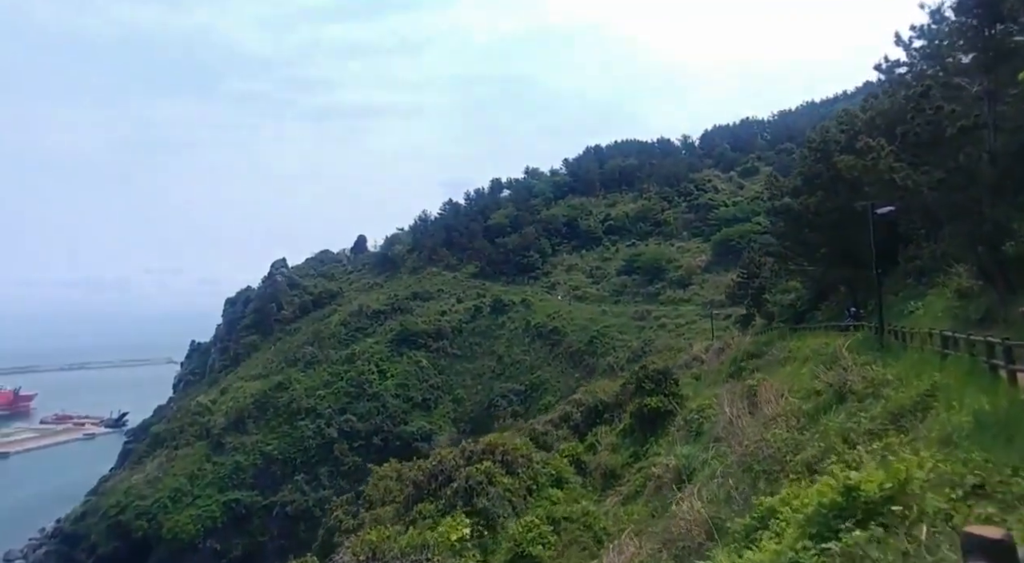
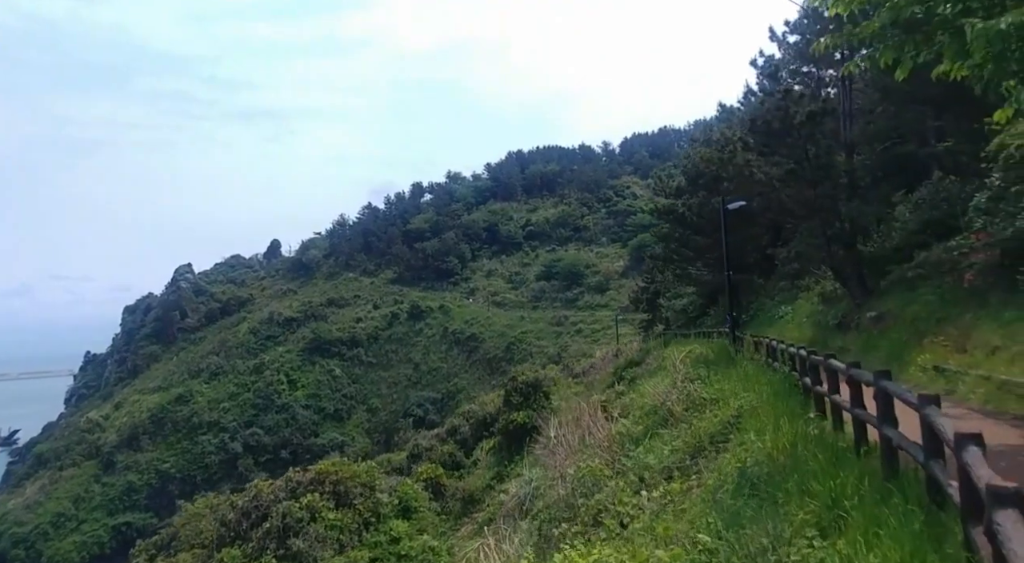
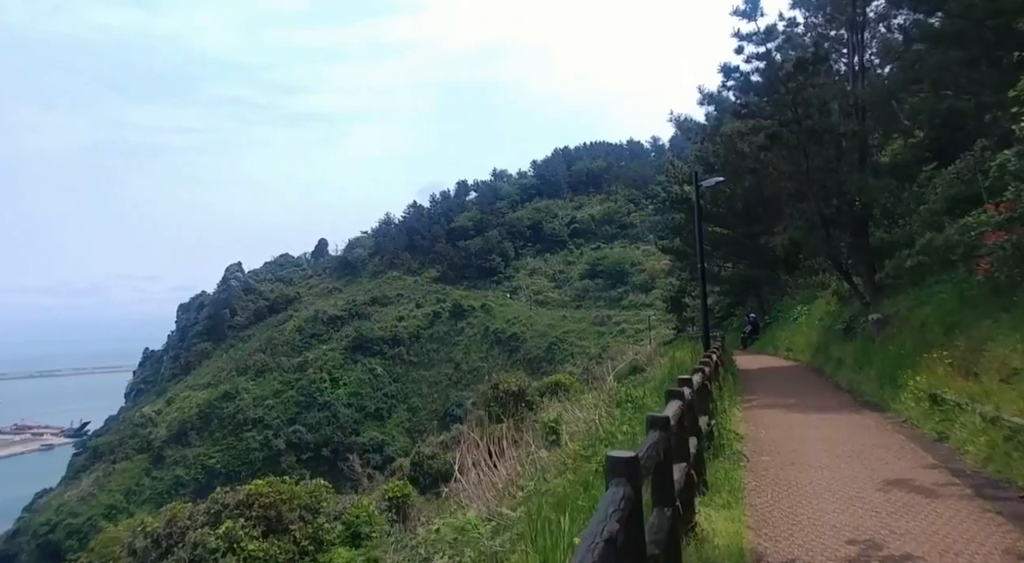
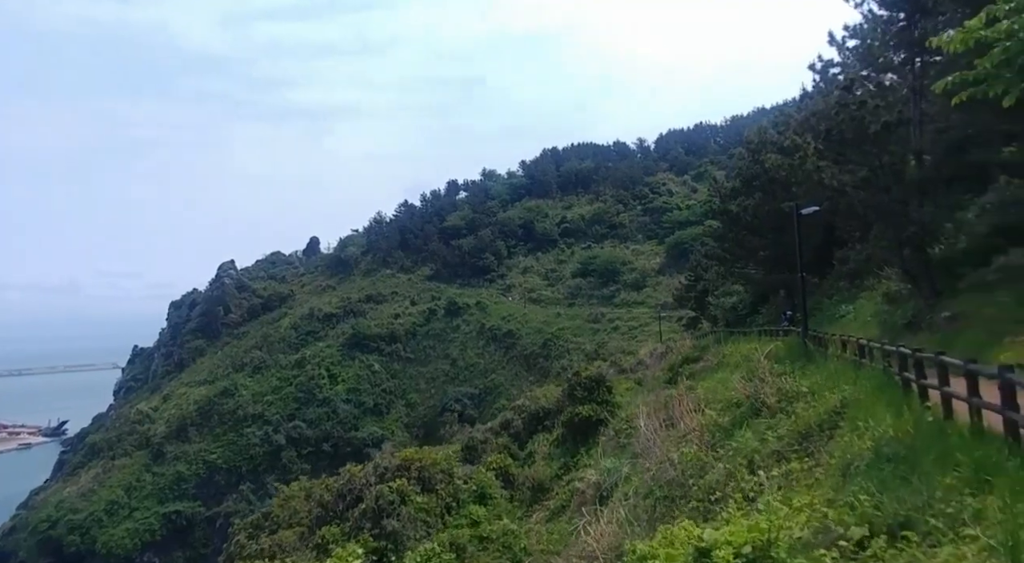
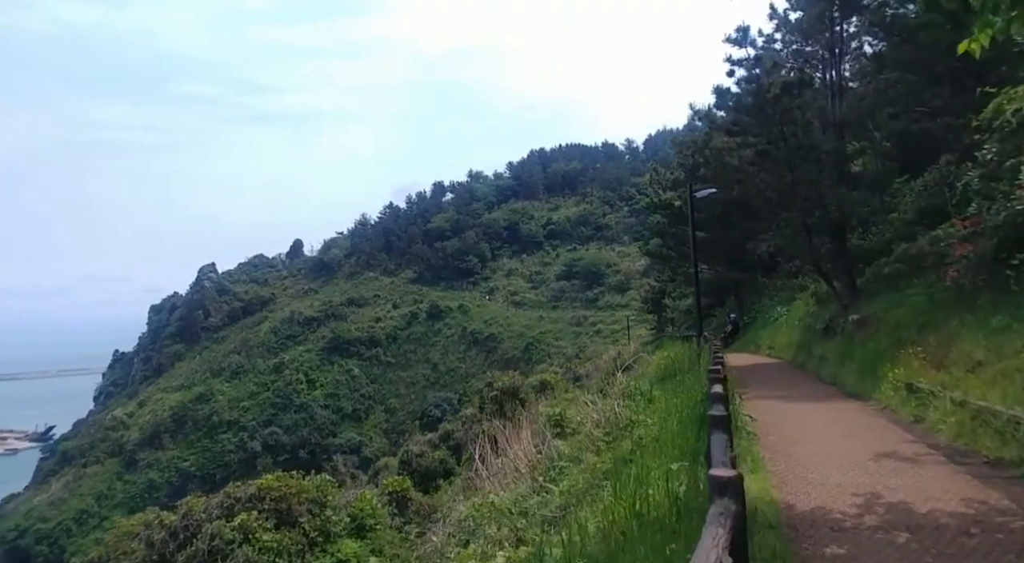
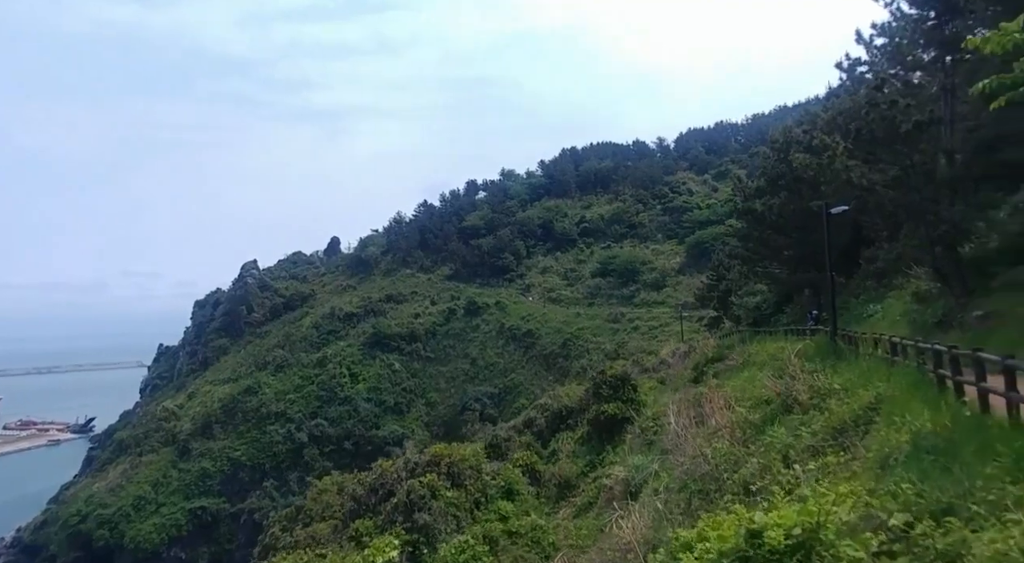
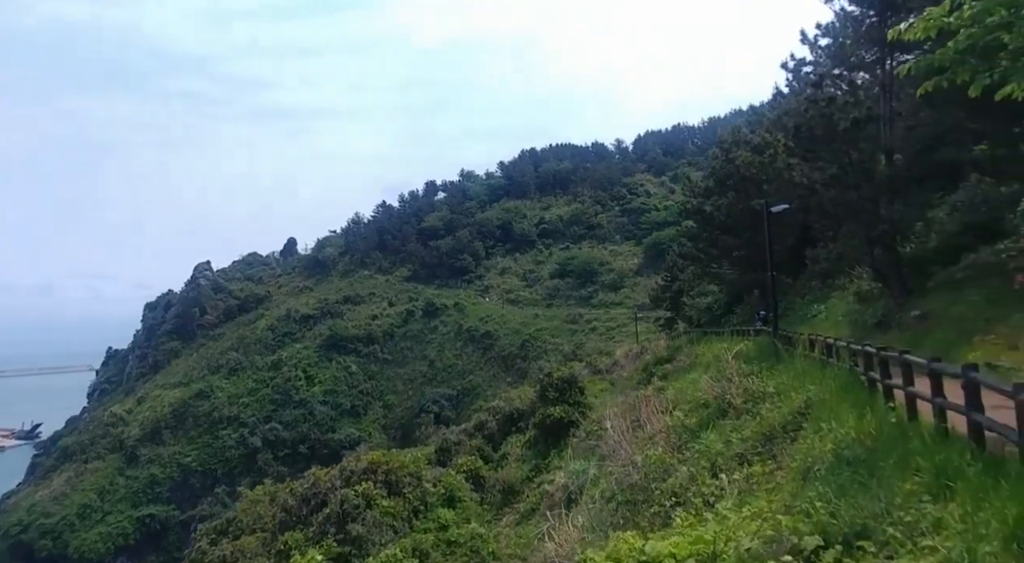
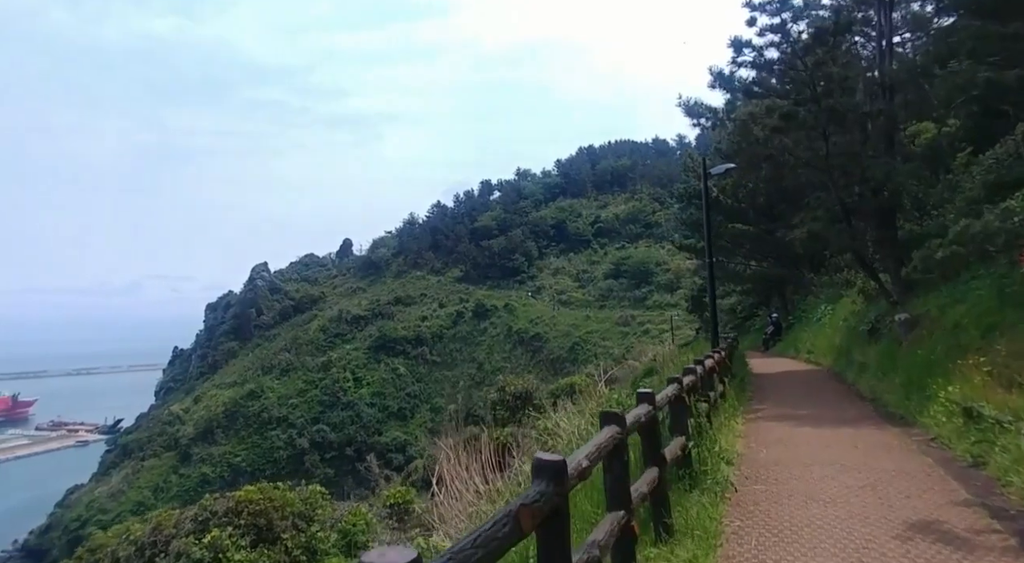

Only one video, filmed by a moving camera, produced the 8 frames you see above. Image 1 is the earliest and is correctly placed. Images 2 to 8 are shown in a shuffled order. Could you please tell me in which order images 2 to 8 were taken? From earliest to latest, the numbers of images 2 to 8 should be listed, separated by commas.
6, 4, 7, 2, 5, 3, 8
